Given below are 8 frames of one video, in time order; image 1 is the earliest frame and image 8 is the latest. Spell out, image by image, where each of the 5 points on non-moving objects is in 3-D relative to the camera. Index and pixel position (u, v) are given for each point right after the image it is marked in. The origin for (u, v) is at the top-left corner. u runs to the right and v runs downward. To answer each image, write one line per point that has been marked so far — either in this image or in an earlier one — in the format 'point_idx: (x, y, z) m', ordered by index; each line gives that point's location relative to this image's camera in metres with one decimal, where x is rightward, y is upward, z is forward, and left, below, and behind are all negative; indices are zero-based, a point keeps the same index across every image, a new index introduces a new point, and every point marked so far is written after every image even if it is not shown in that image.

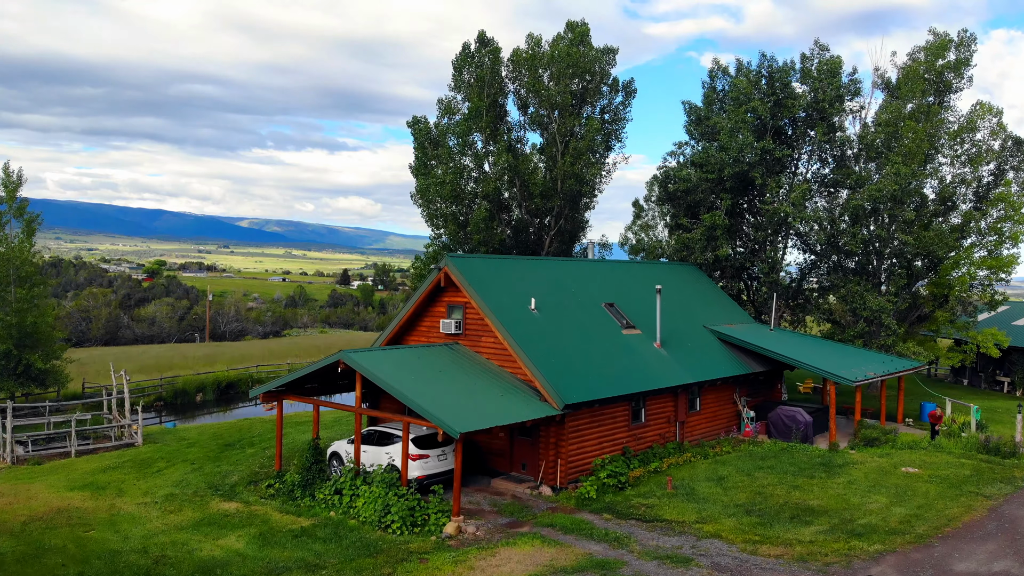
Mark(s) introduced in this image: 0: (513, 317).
0: (0.0, -0.8, +19.0) m
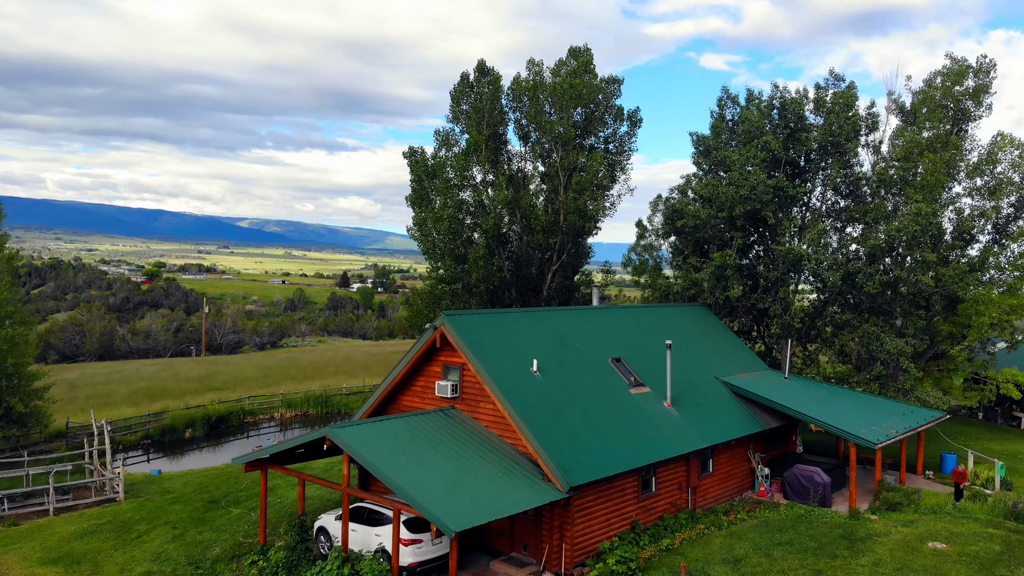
0: (0.0, -2.9, +17.7) m
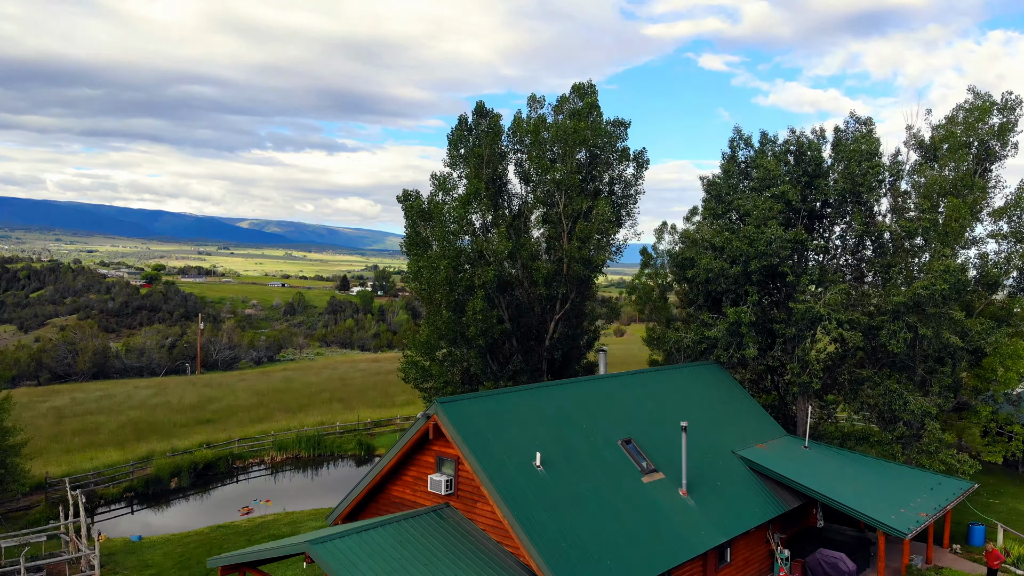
0: (+0.1, -5.5, +16.1) m
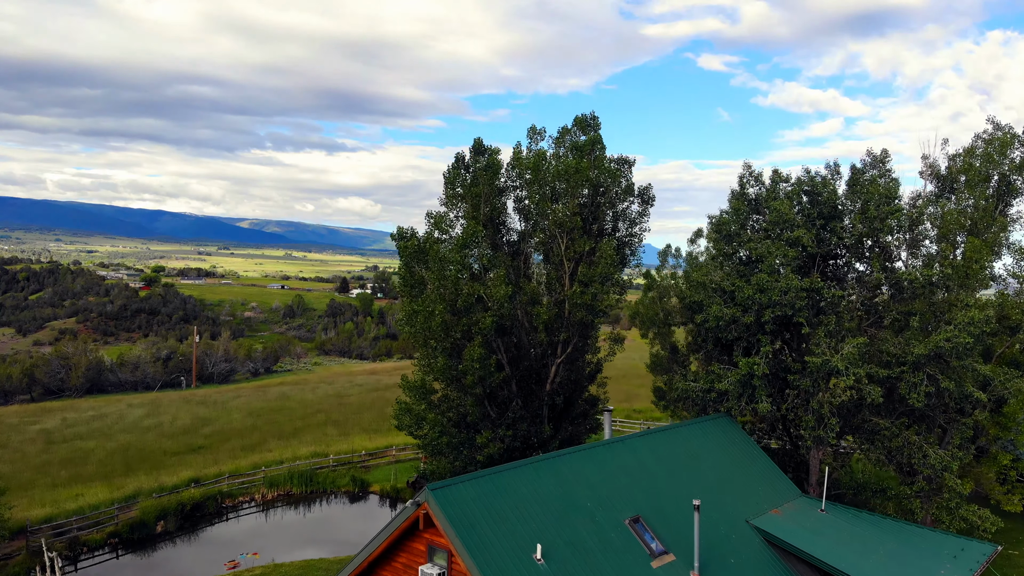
0: (+0.1, -7.7, +14.8) m
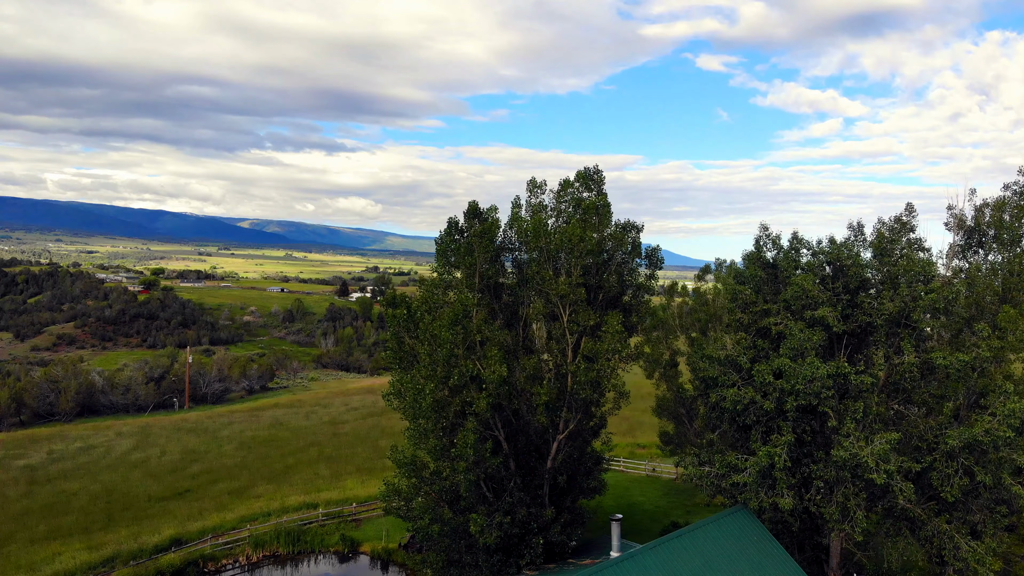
0: (0.0, -10.9, +12.8) m
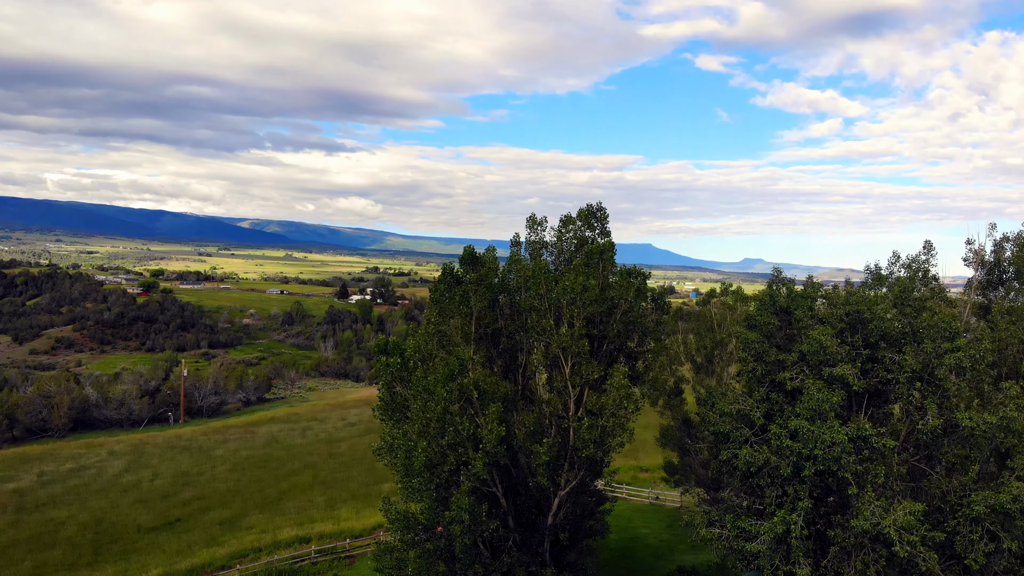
0: (-0.1, -13.0, +11.4) m
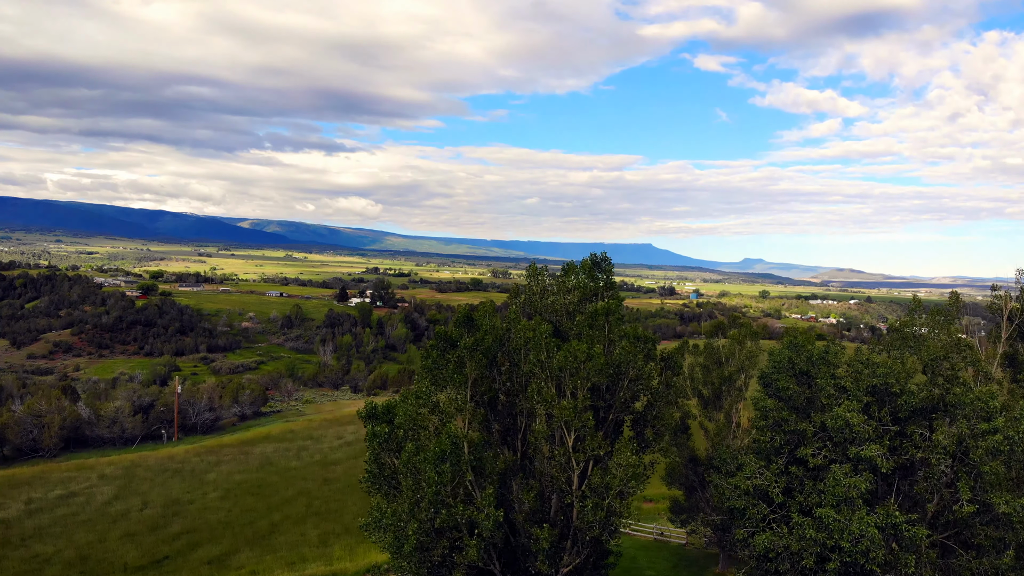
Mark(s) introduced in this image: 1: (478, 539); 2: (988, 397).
0: (-0.1, -15.4, +9.8) m
1: (-1.2, -8.9, +20.6) m
2: (+16.2, -3.5, +19.0) m
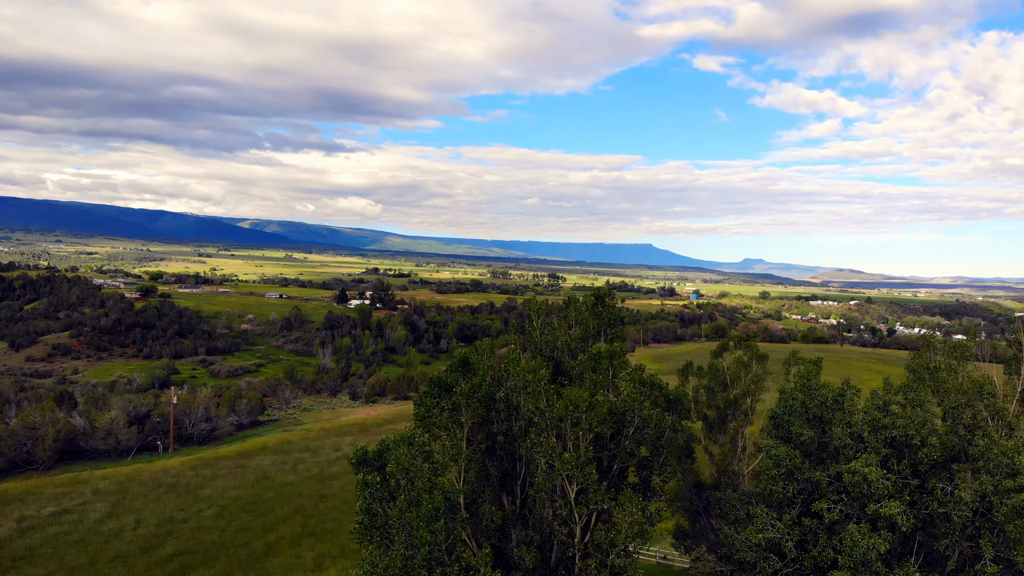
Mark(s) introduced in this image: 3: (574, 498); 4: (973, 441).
0: (-0.1, -17.0, +8.8) m
1: (-1.2, -10.5, +19.6) m
2: (+16.2, -5.0, +18.0) m
3: (+2.3, -7.5, +20.3) m
4: (+15.5, -5.1, +18.5) m
